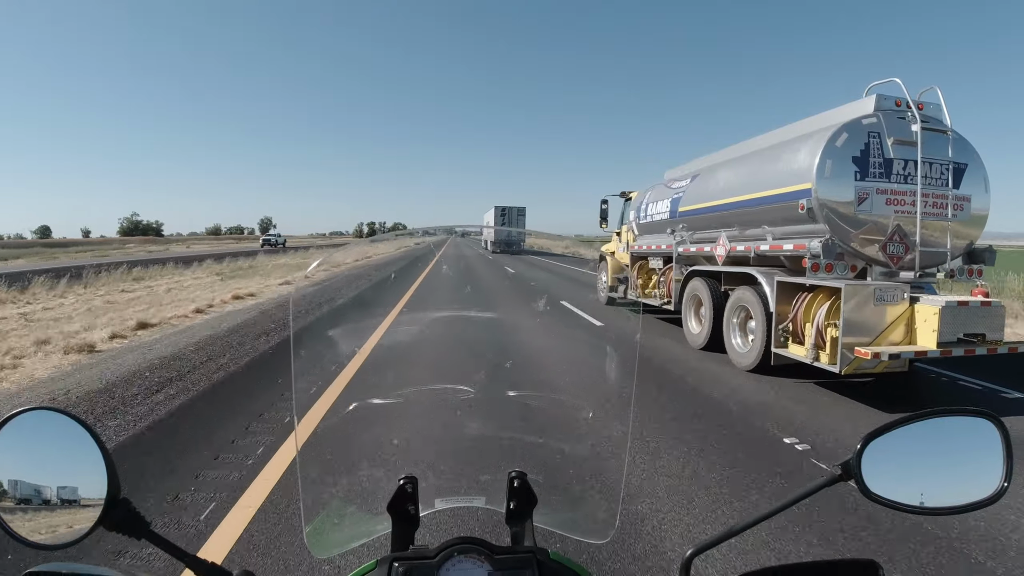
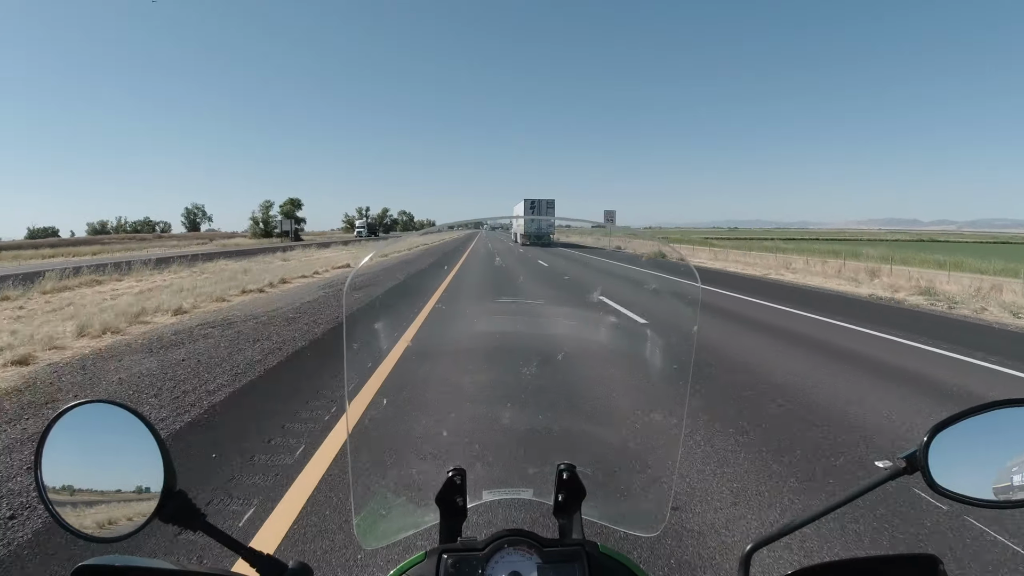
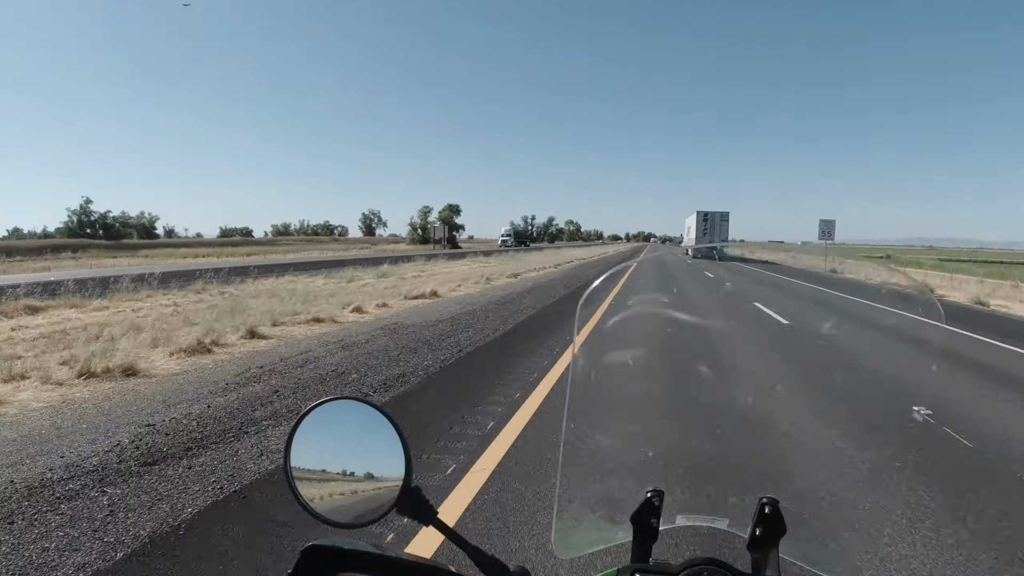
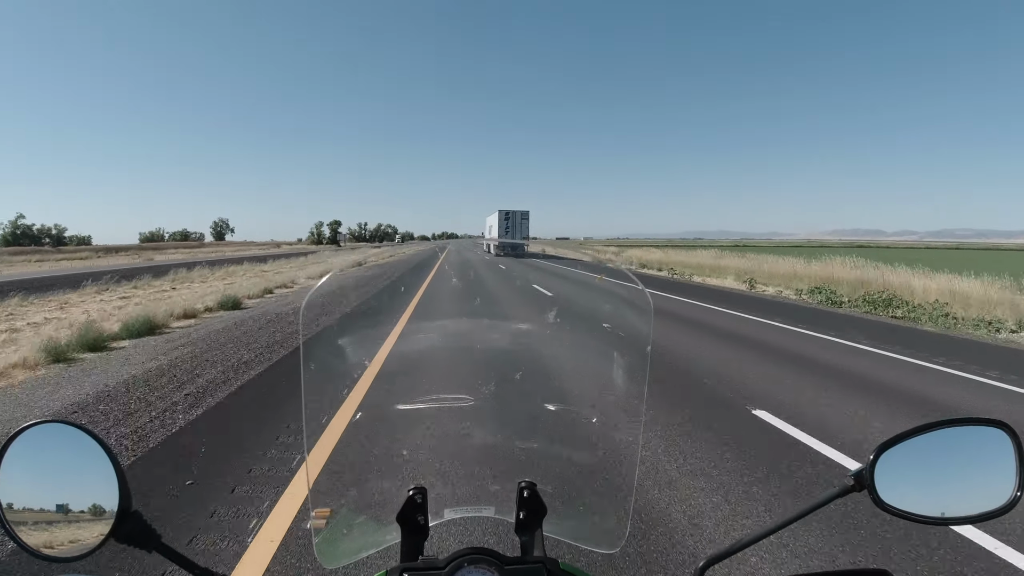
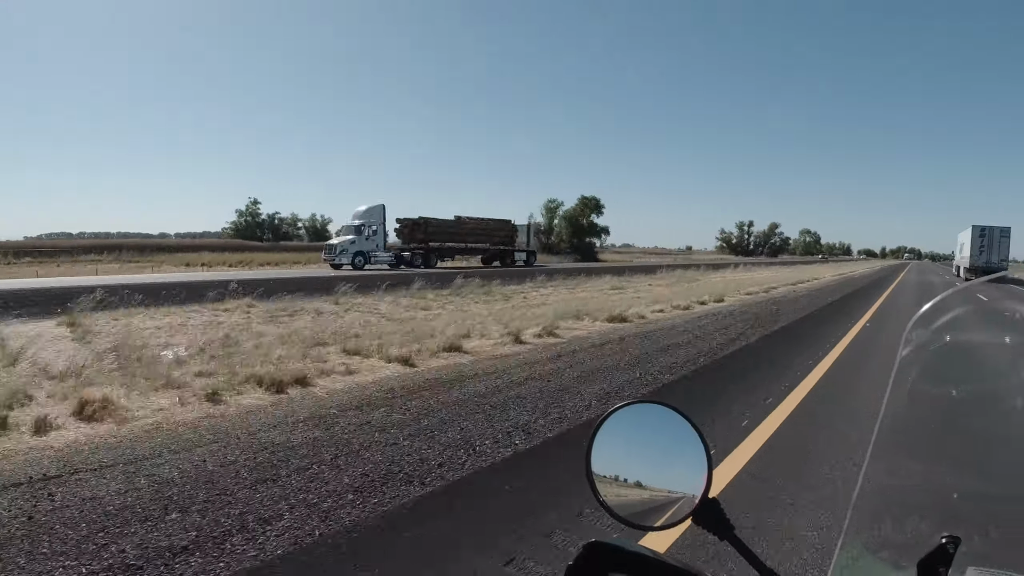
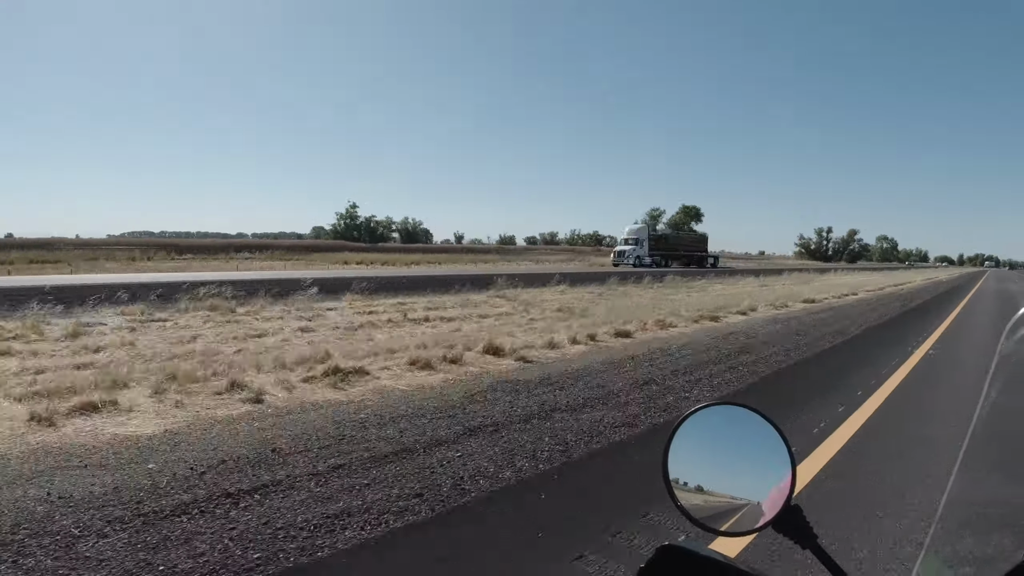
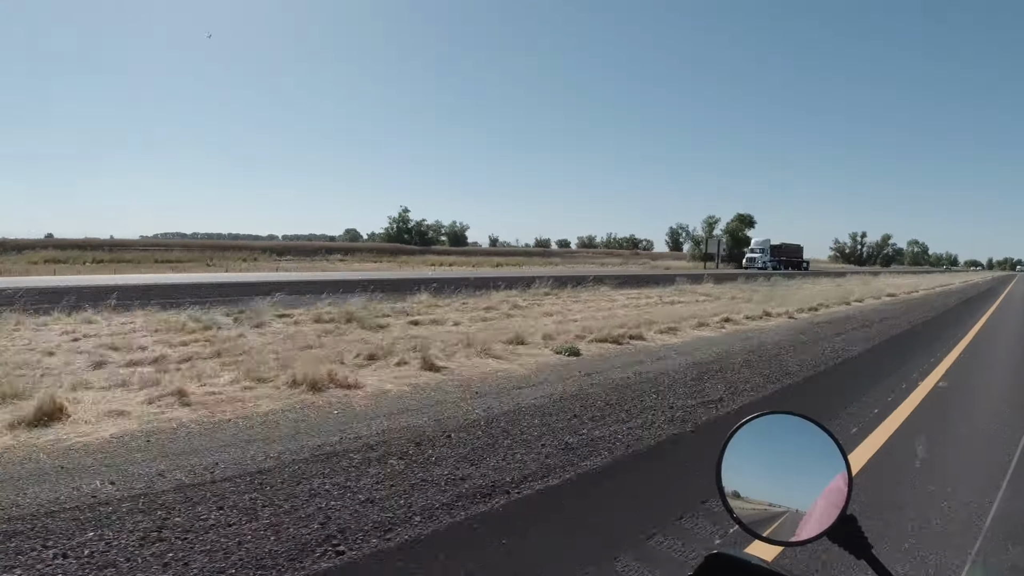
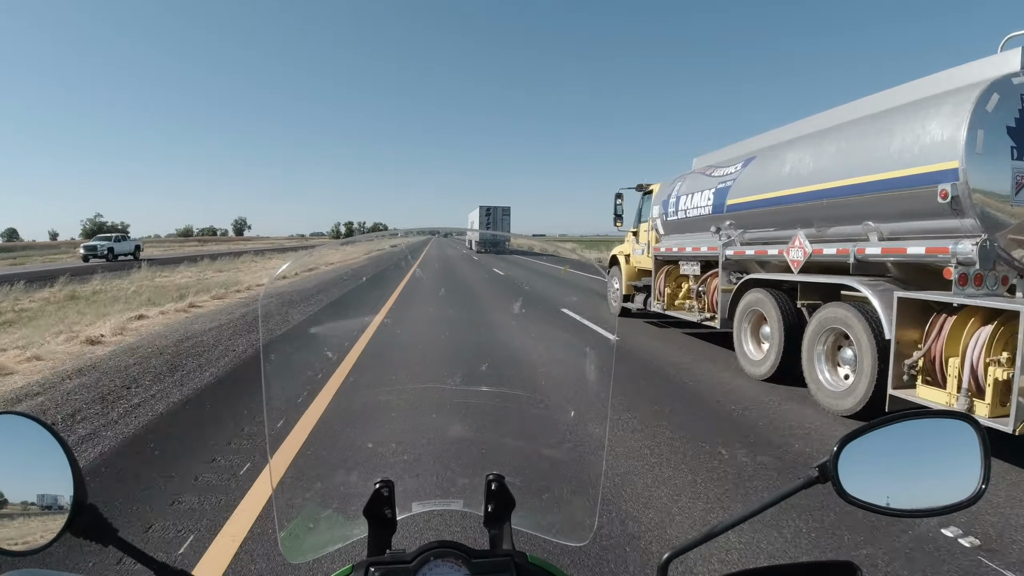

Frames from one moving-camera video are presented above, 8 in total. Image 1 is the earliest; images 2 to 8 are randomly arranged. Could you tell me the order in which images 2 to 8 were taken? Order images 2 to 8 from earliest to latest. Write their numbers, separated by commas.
8, 4, 2, 3, 7, 6, 5
